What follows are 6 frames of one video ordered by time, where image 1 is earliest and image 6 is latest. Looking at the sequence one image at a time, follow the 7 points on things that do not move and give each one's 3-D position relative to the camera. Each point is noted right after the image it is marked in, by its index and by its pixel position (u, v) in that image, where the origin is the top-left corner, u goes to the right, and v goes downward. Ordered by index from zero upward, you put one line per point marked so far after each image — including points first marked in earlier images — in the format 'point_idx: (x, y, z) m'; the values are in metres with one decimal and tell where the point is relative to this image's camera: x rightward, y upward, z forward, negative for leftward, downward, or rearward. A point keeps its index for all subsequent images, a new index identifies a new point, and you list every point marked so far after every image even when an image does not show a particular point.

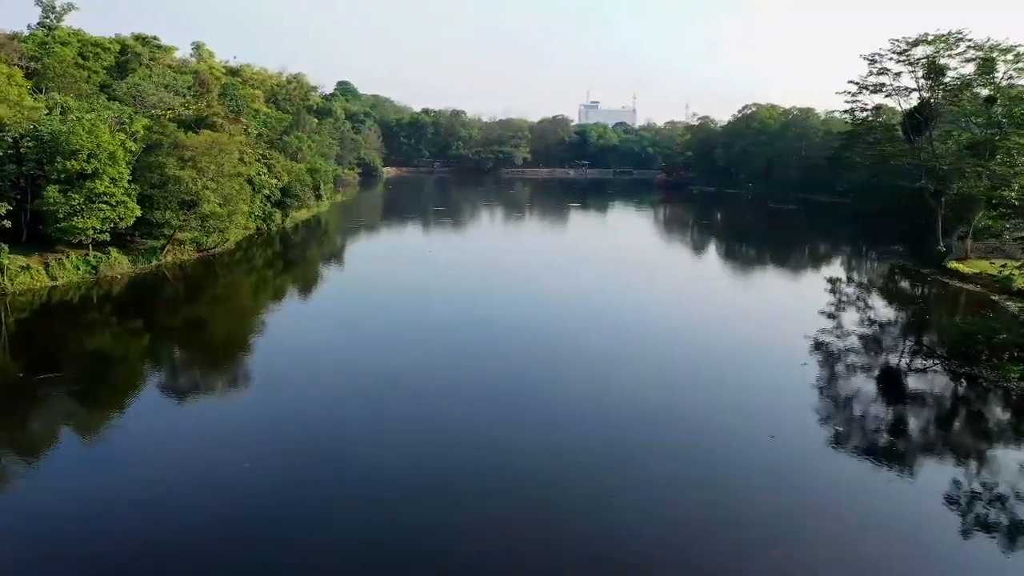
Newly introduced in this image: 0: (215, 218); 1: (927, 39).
0: (-8.8, +2.0, +19.8) m
1: (+10.2, +6.1, +16.9) m
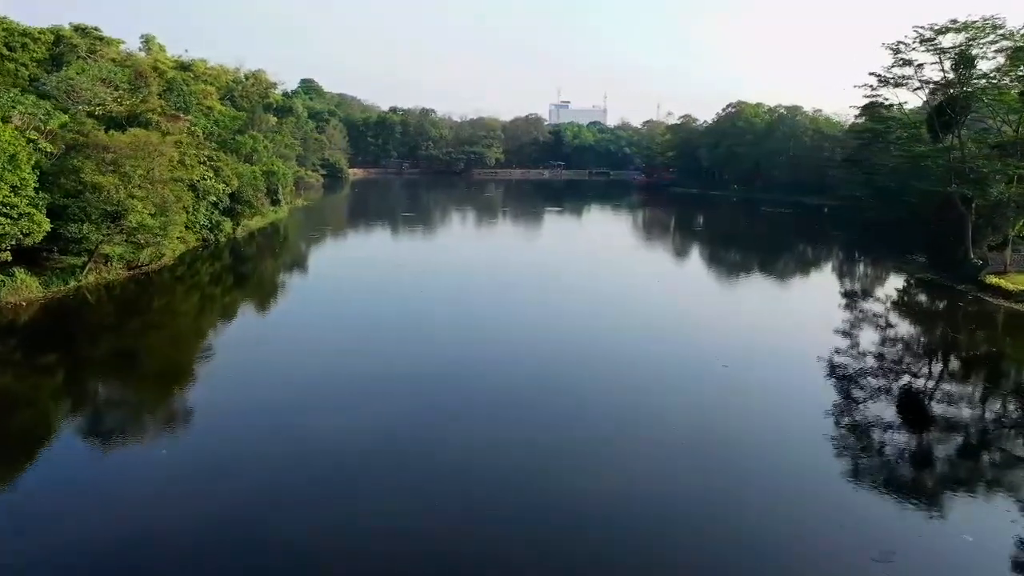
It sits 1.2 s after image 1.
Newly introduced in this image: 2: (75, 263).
0: (-9.3, +1.4, +17.2) m
1: (+9.8, +5.8, +15.1) m
2: (-11.8, +0.7, +18.7) m
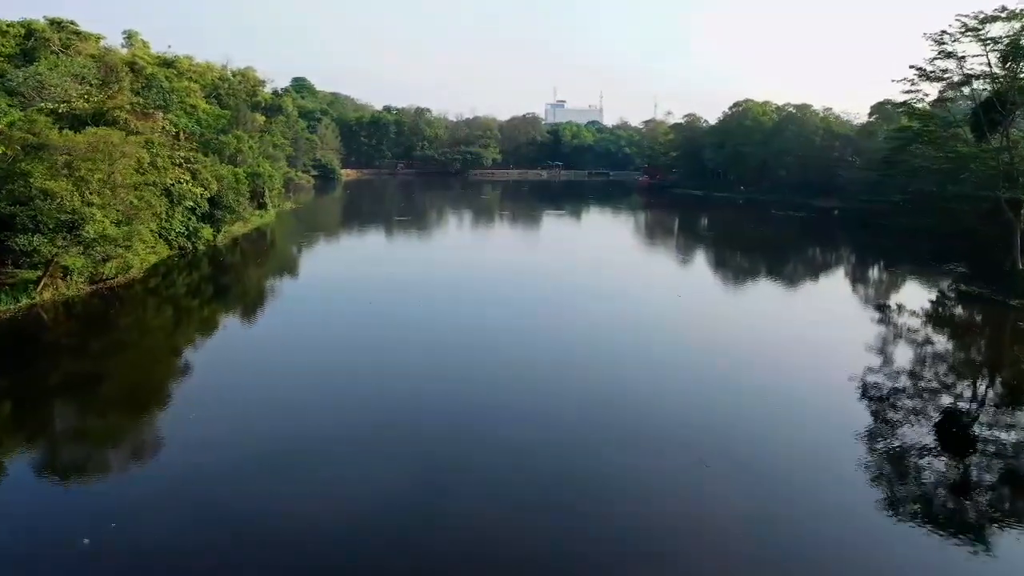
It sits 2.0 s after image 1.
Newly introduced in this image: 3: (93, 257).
0: (-9.2, +1.1, +15.7) m
1: (+9.9, +5.5, +13.8) m
2: (-11.7, +0.4, +17.1) m
3: (-9.3, +0.9, +15.8) m
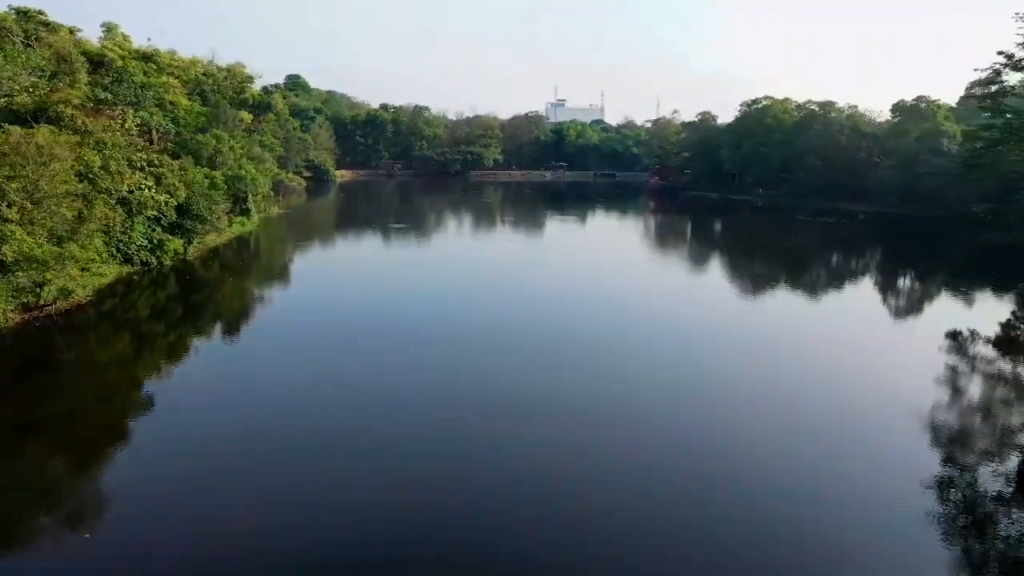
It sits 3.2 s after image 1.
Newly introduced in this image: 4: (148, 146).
0: (-9.0, +0.6, +13.5) m
1: (+10.1, +5.0, +11.6) m
2: (-11.5, -0.1, +14.9) m
3: (-9.1, +0.4, +13.6) m
4: (-9.8, +3.9, +18.6) m
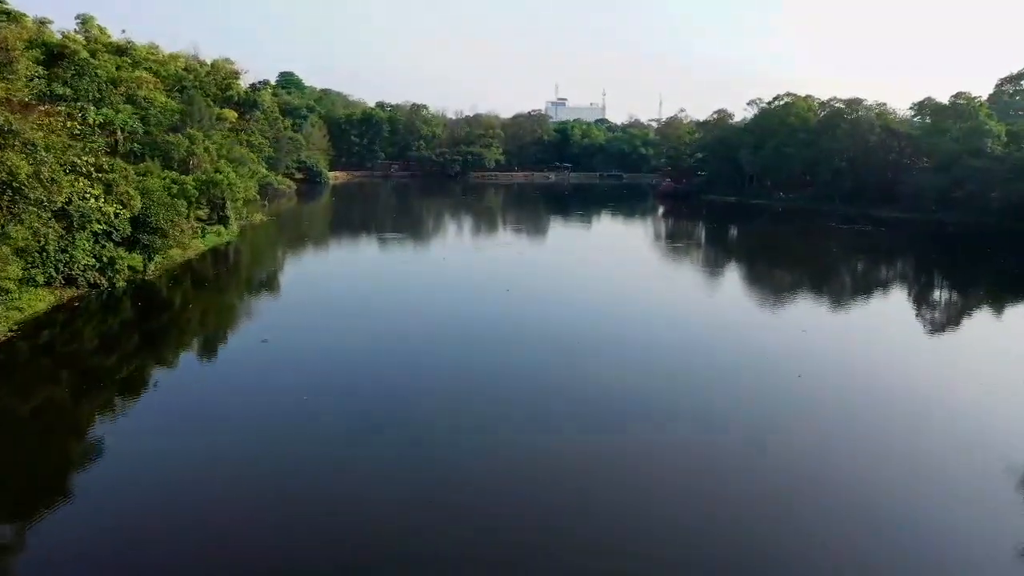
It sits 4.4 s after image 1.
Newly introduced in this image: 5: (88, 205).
0: (-8.8, +0.1, +11.3) m
1: (+10.3, +4.5, +9.3) m
2: (-11.3, -0.6, +12.7) m
3: (-8.9, -0.1, +11.4) m
4: (-9.6, +3.4, +16.3) m
5: (-8.9, +1.9, +15.0) m
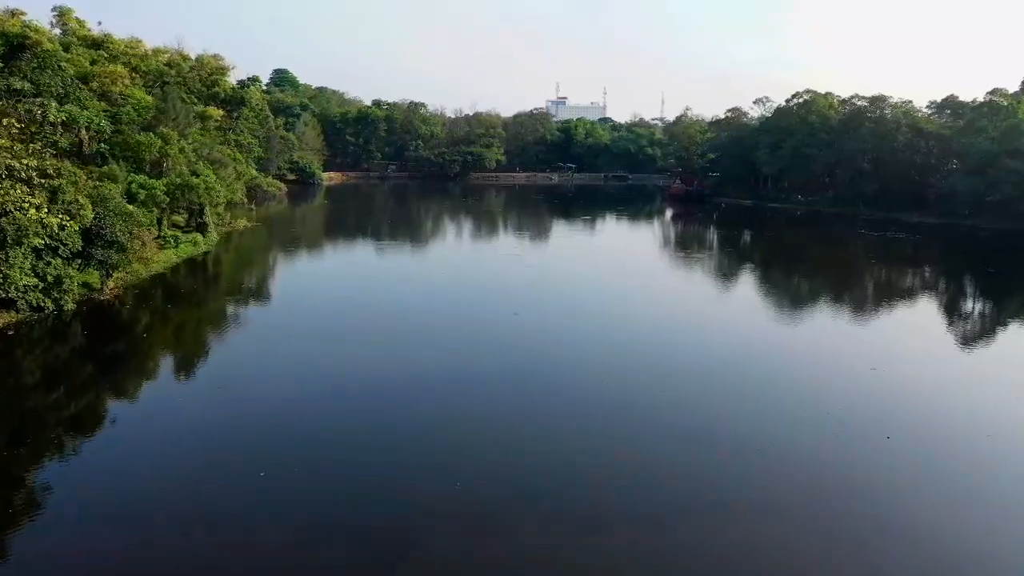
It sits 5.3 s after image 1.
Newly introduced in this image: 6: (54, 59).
0: (-8.6, -0.3, +9.5) m
1: (+10.4, +4.1, +7.6) m
2: (-11.2, -1.0, +10.9) m
3: (-8.8, -0.5, +9.6) m
4: (-9.5, +3.0, +14.6) m
5: (-8.8, +1.5, +13.2) m
6: (-12.3, +6.0, +18.6) m
